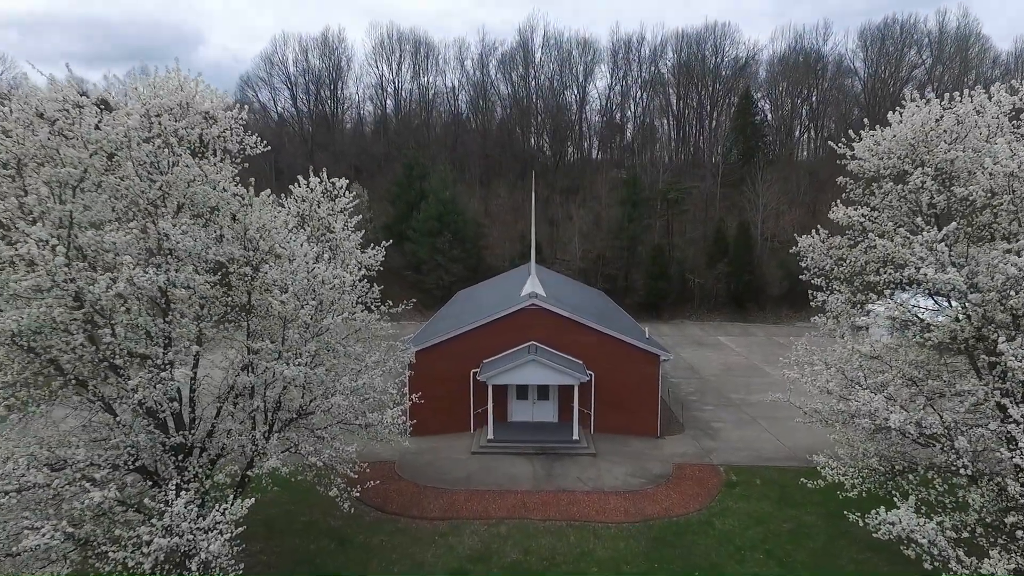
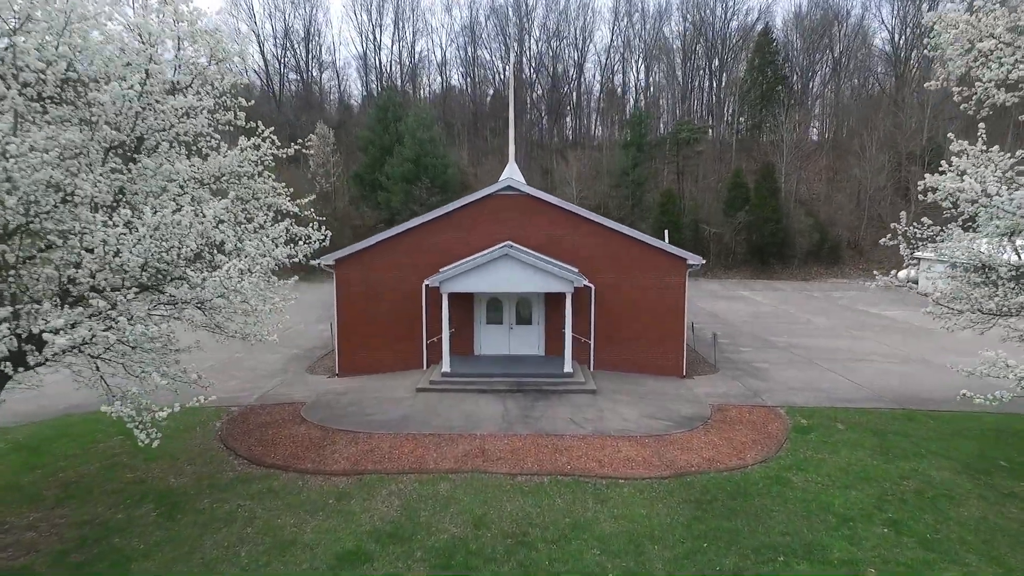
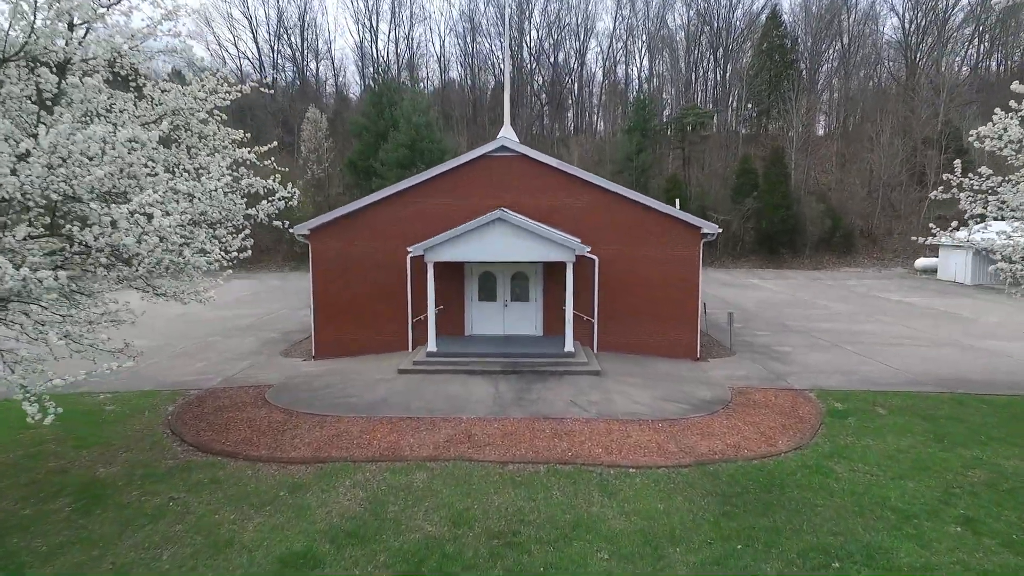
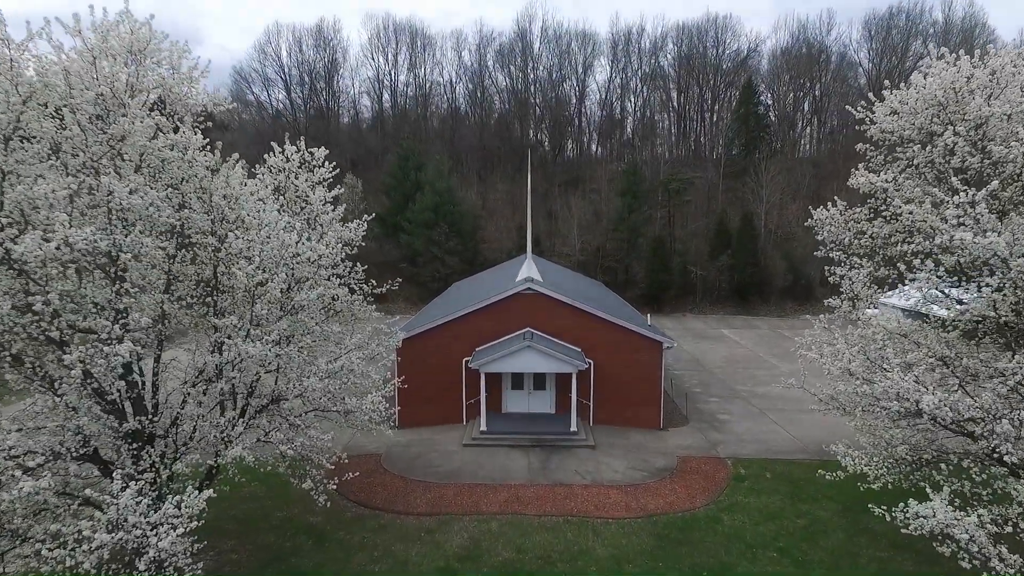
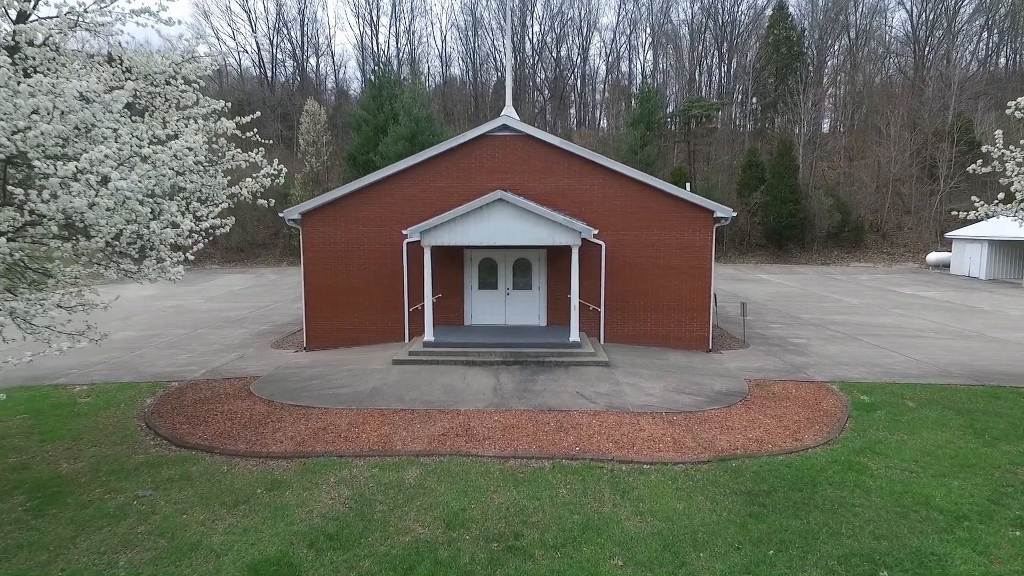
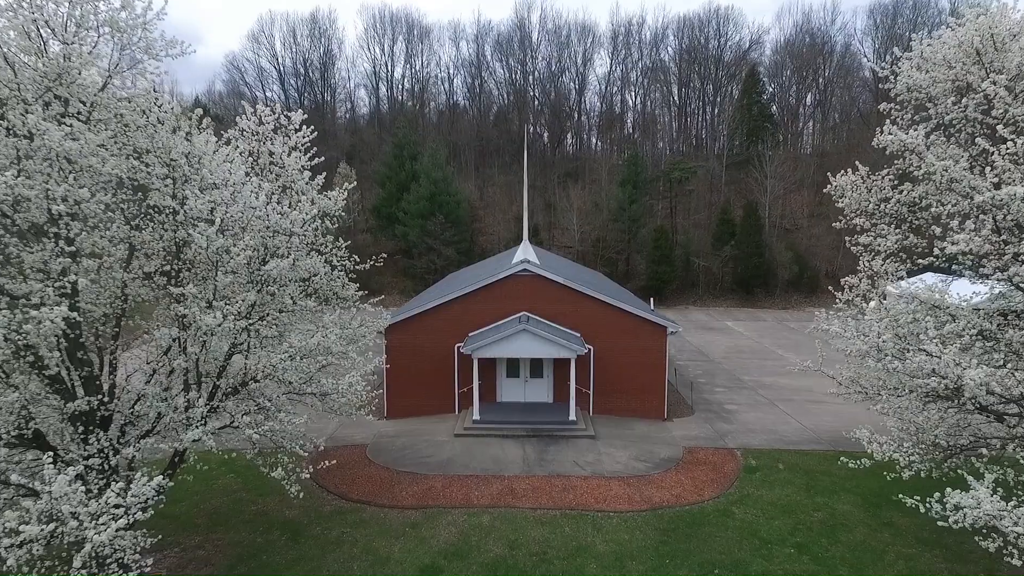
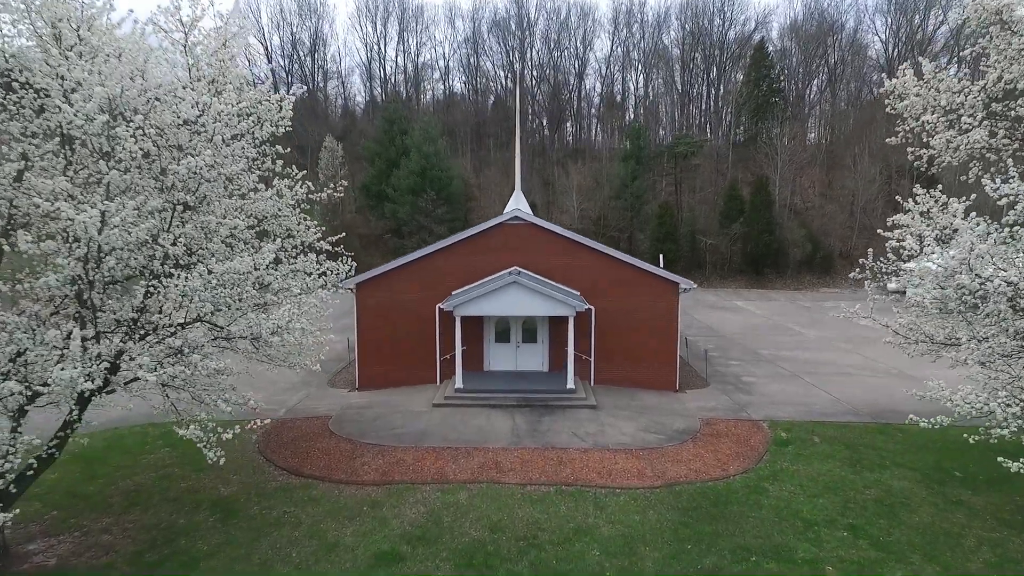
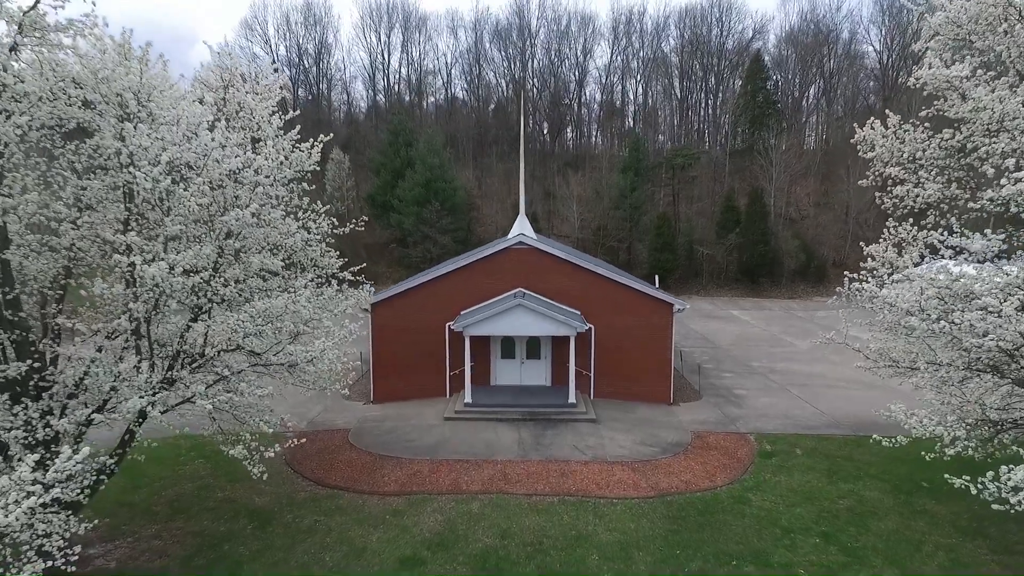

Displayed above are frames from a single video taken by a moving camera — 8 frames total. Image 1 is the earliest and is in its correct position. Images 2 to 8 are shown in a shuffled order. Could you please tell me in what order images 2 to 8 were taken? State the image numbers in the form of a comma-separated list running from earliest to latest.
4, 6, 8, 7, 2, 3, 5
